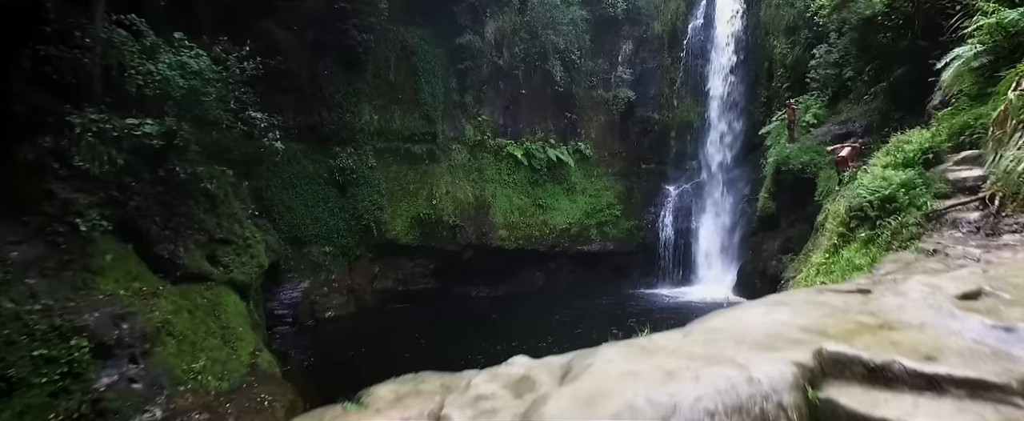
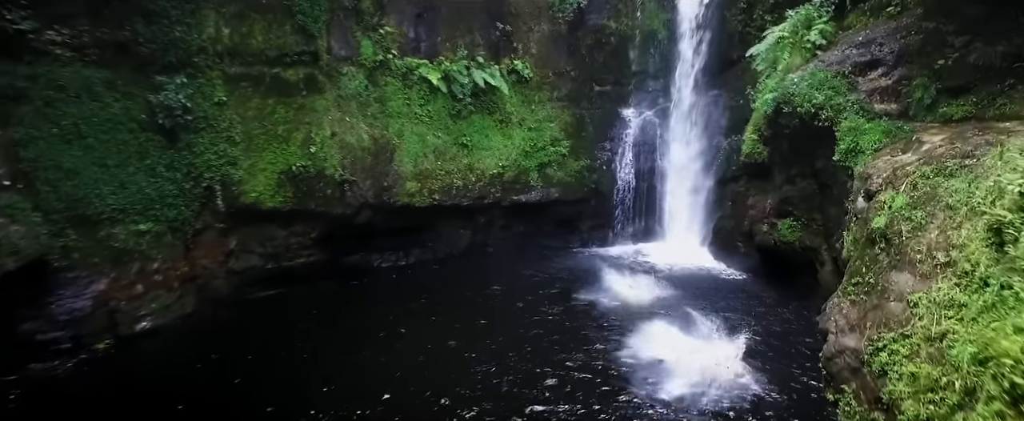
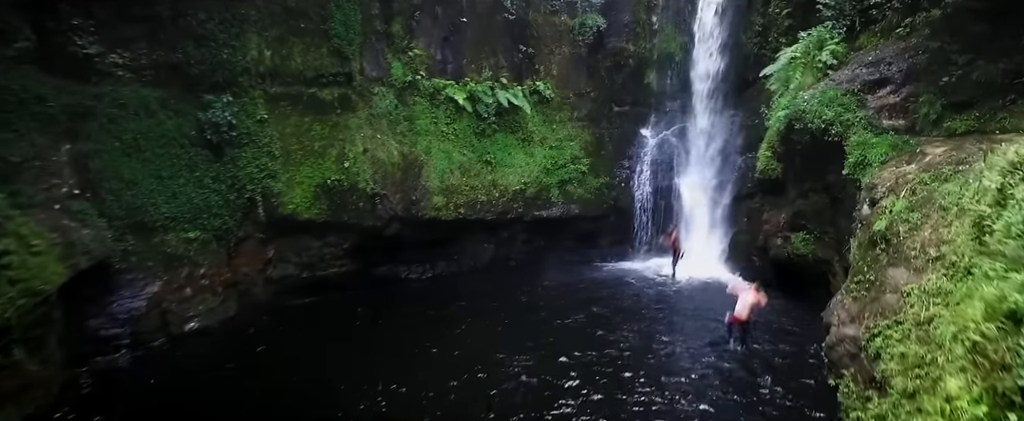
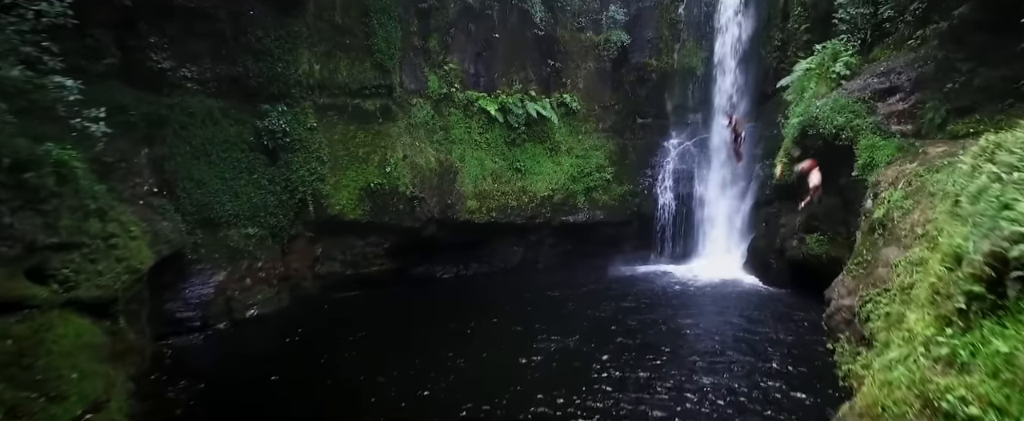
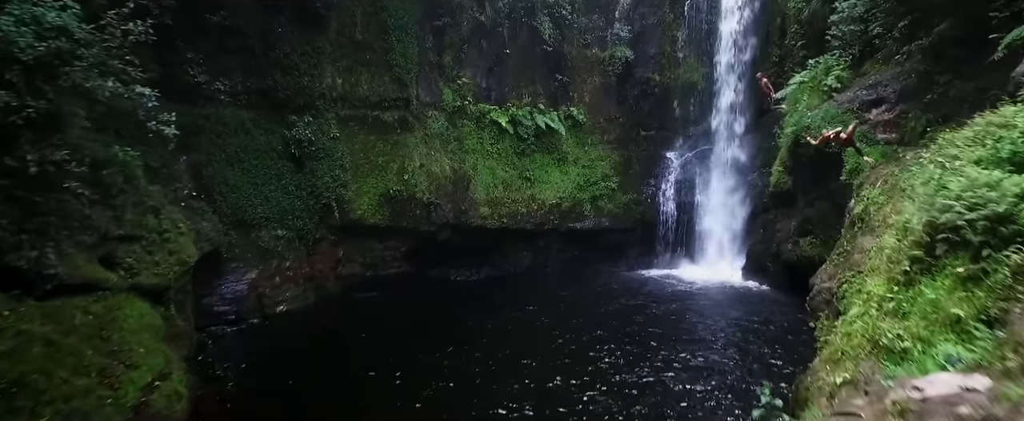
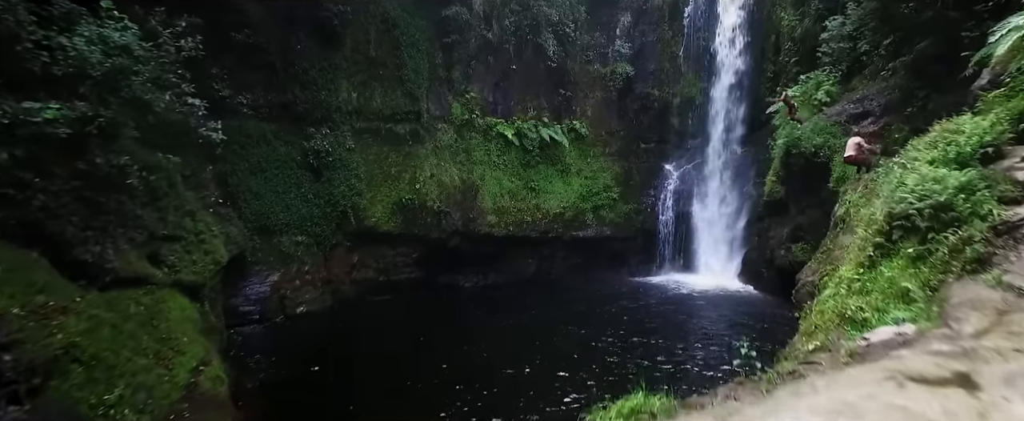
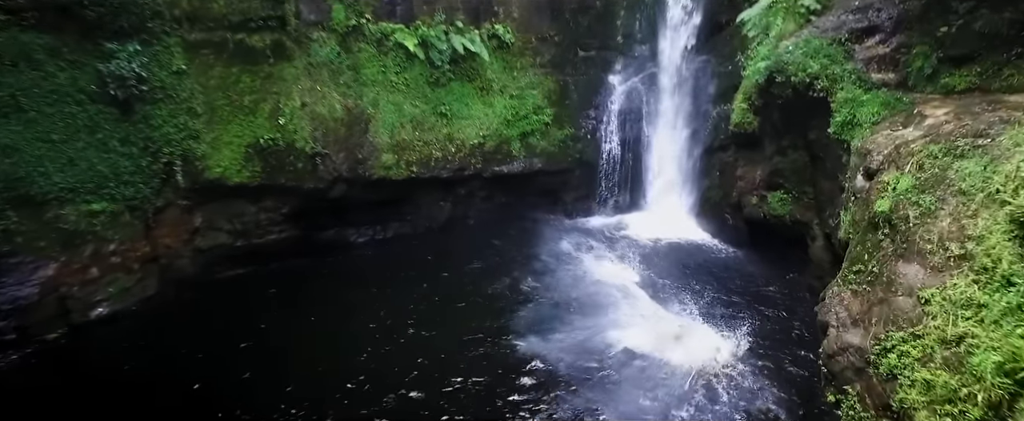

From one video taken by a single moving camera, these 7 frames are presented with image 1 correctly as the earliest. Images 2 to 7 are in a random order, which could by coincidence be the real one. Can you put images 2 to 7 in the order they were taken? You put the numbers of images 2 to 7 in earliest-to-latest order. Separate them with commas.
6, 5, 4, 3, 2, 7
